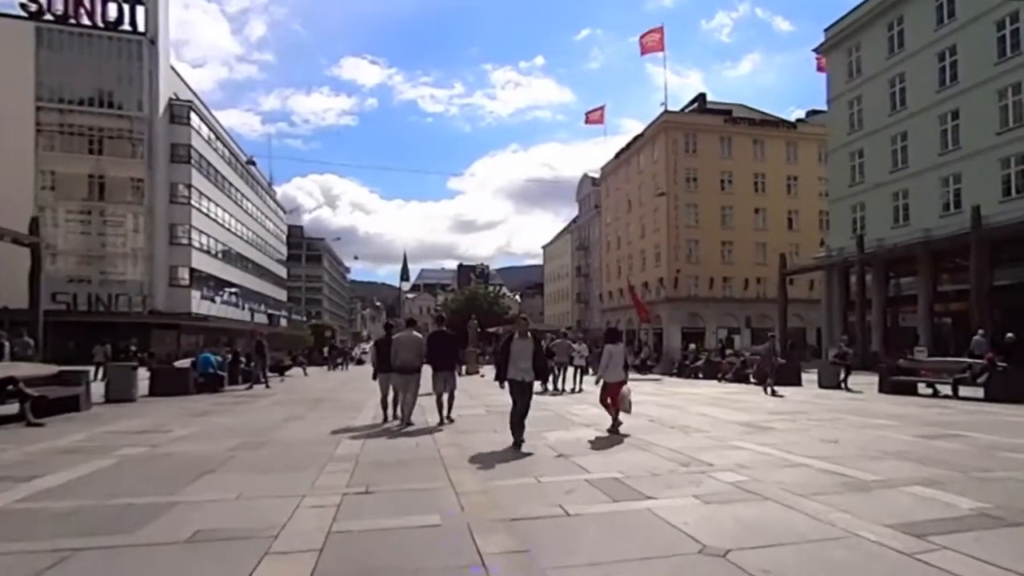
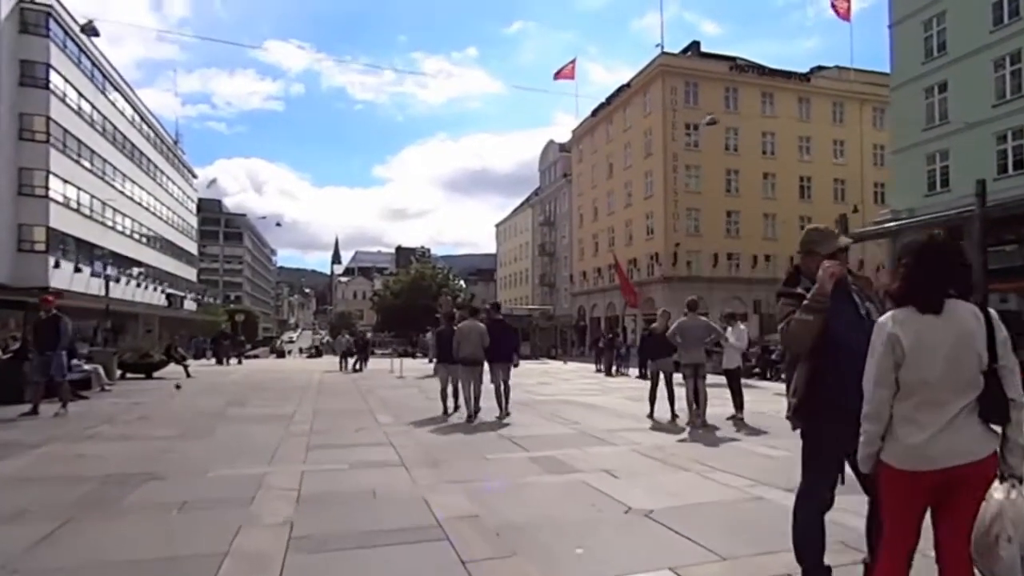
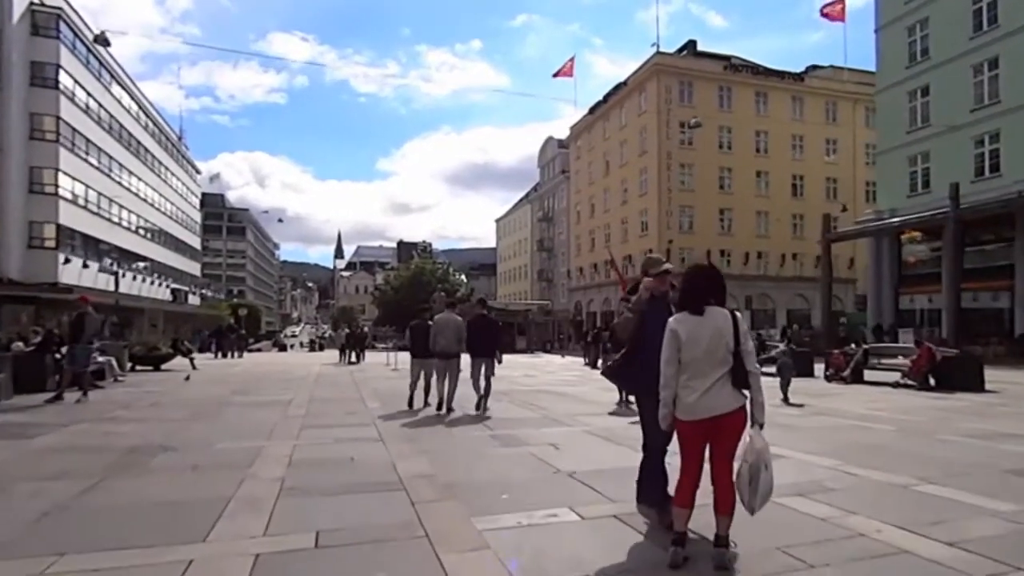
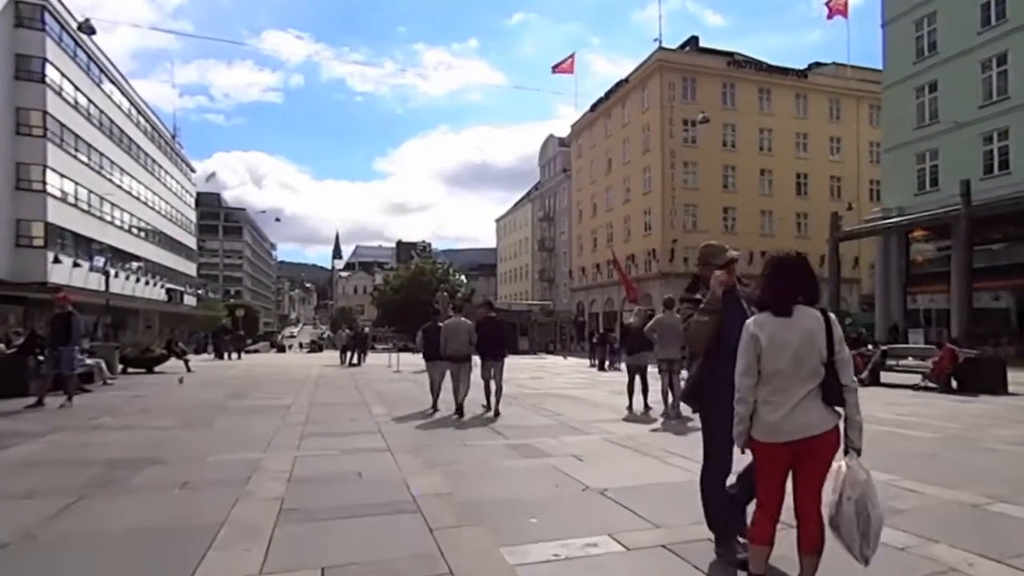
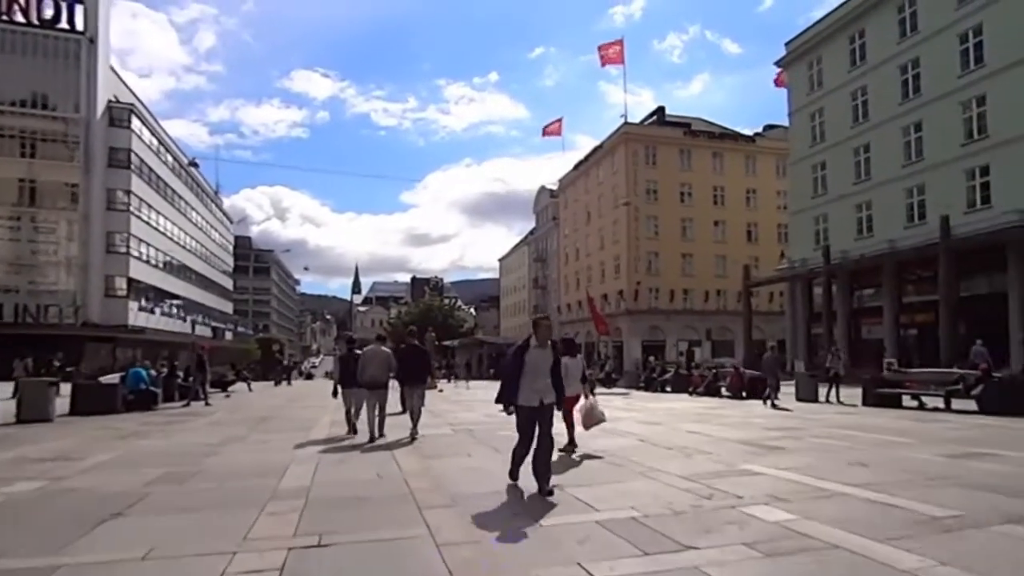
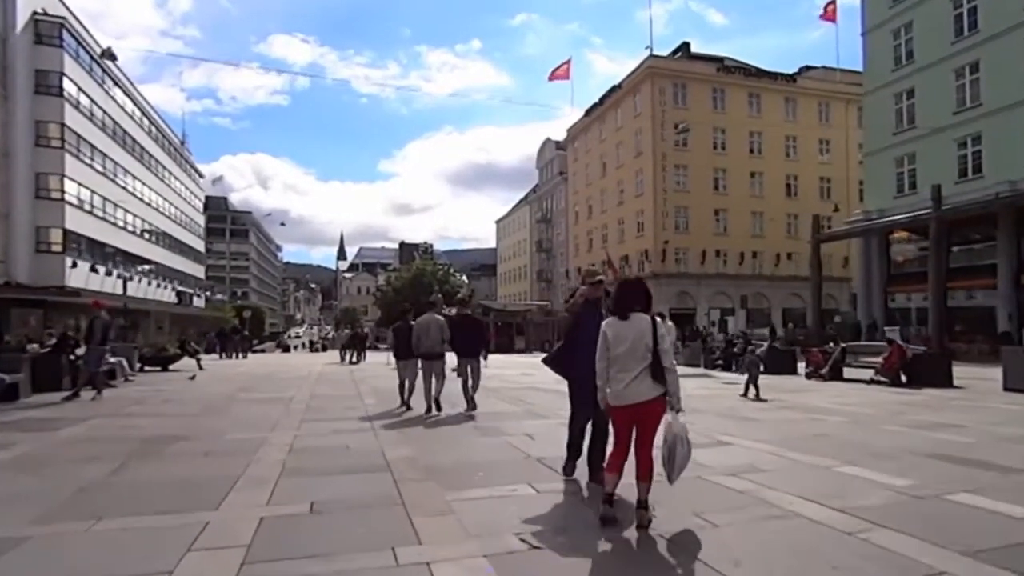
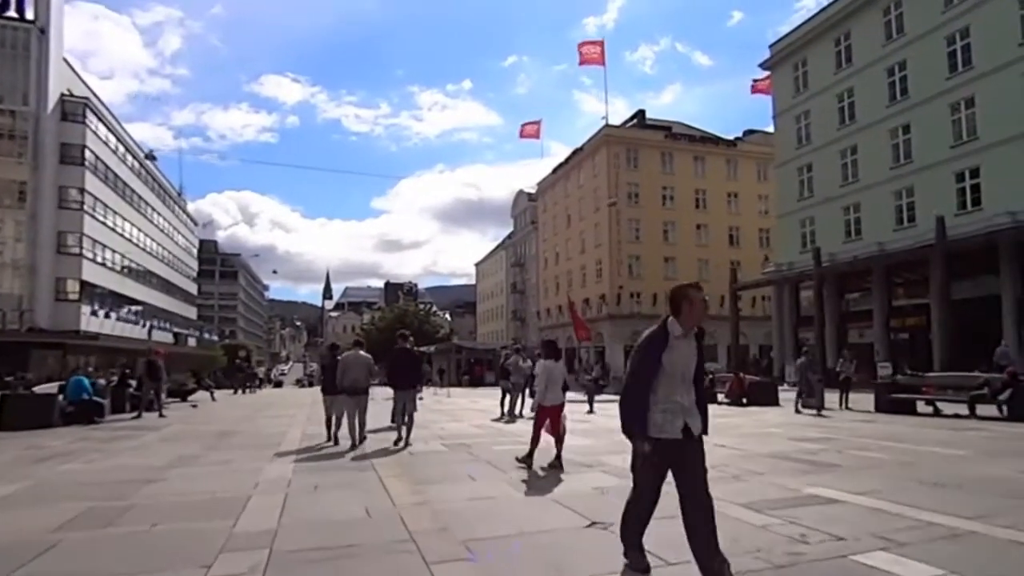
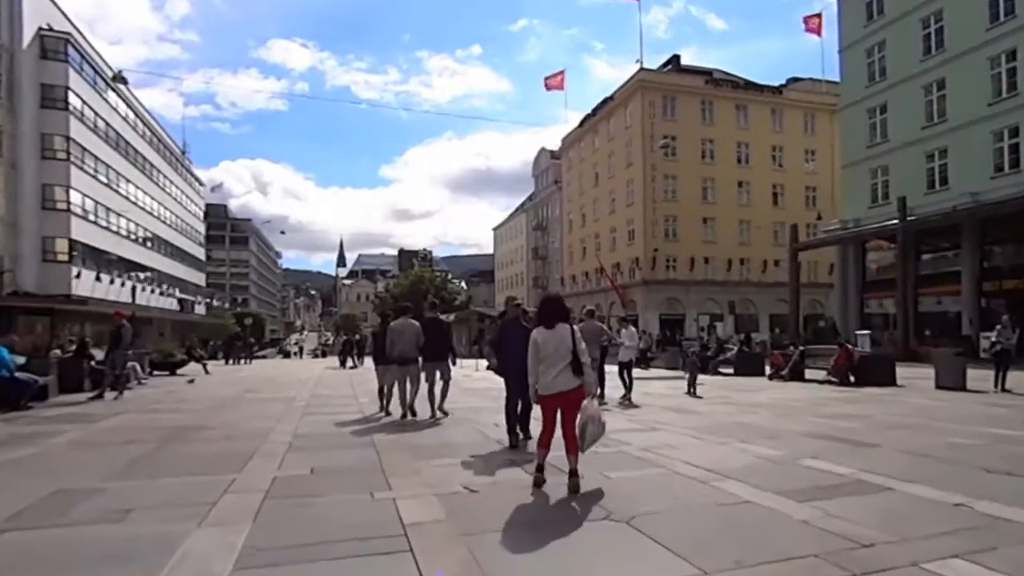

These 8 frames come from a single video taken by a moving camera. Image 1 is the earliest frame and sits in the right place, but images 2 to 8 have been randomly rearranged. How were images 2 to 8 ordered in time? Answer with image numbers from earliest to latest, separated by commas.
5, 7, 8, 6, 3, 4, 2
